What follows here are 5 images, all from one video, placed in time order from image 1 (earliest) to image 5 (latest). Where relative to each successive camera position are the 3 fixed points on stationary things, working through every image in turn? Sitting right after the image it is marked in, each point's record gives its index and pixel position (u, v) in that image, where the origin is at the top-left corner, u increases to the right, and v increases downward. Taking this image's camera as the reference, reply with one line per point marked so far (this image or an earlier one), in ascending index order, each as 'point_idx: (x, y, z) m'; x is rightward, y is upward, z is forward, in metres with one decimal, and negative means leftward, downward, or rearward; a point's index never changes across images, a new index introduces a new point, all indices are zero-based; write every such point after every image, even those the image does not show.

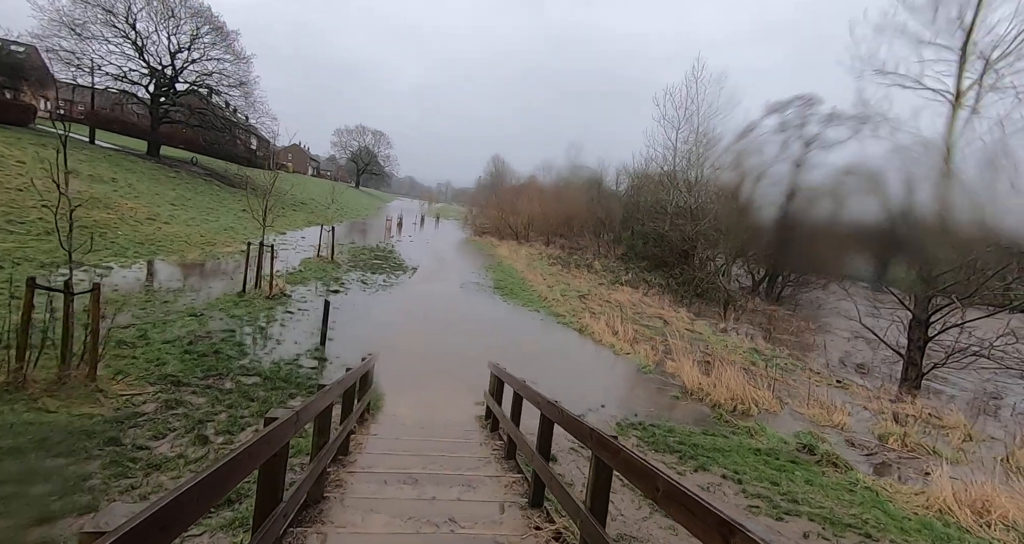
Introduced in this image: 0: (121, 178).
0: (-12.4, +3.0, +18.3) m
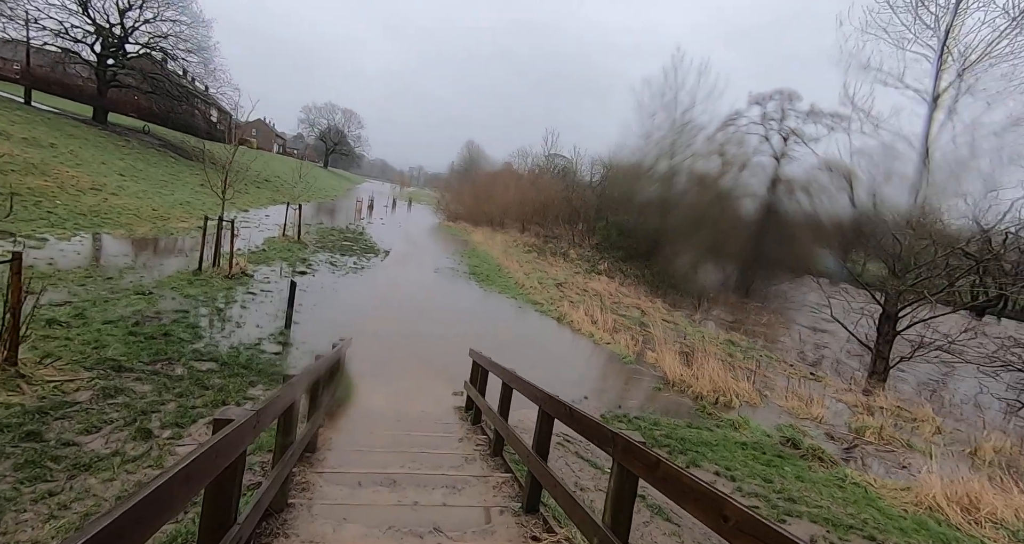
0: (-13.0, +3.6, +17.1) m
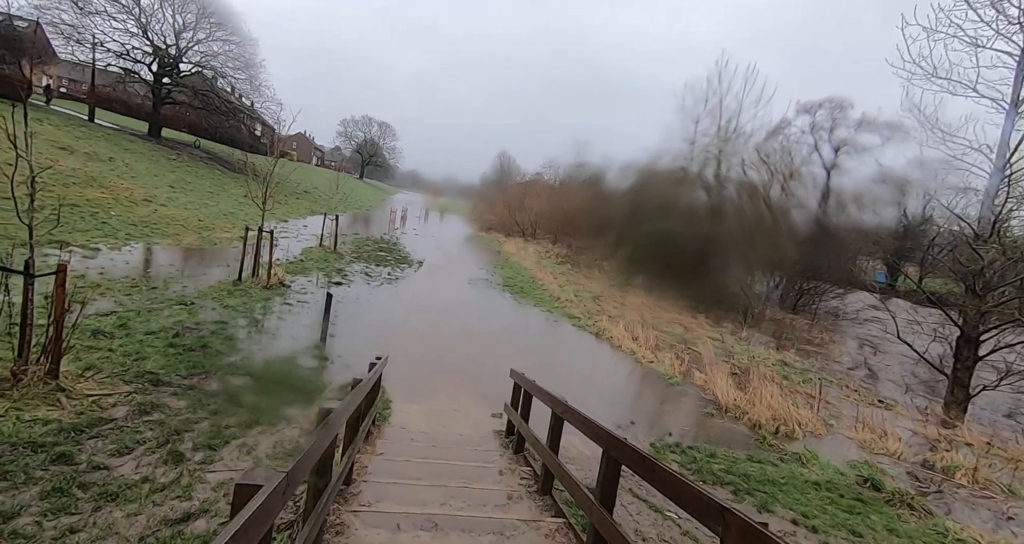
0: (-11.9, +3.5, +17.4) m
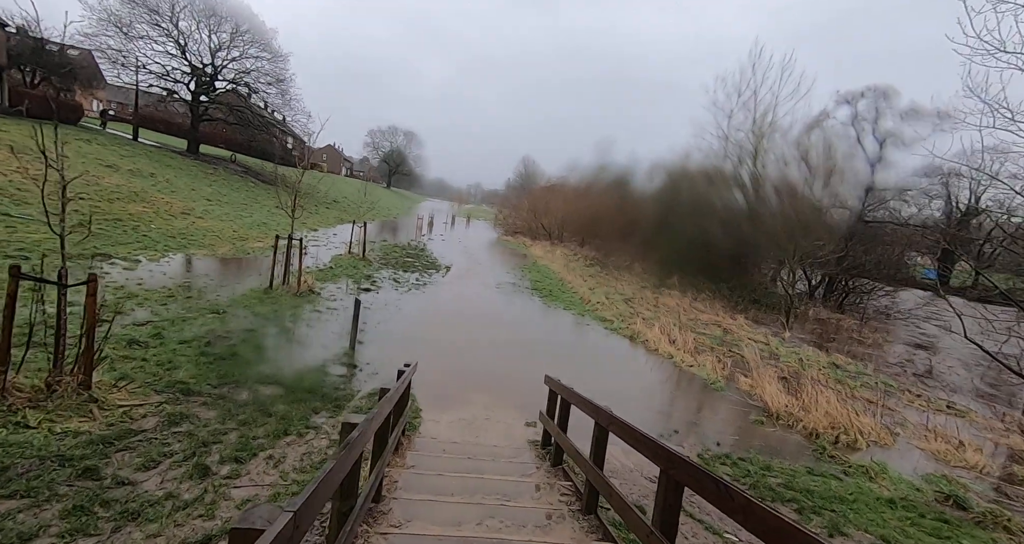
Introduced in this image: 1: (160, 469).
0: (-10.9, +3.1, +17.7) m
1: (-2.5, -1.4, +4.0) m
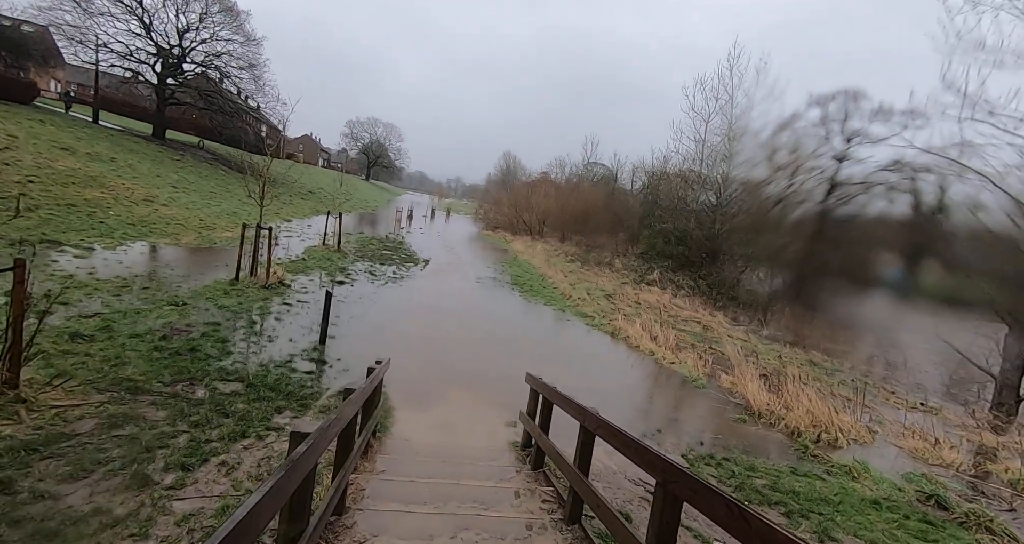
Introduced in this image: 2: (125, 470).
0: (-11.5, +3.4, +16.9) m
1: (-2.6, -1.3, +3.6) m
2: (-2.5, -1.3, +3.7) m
